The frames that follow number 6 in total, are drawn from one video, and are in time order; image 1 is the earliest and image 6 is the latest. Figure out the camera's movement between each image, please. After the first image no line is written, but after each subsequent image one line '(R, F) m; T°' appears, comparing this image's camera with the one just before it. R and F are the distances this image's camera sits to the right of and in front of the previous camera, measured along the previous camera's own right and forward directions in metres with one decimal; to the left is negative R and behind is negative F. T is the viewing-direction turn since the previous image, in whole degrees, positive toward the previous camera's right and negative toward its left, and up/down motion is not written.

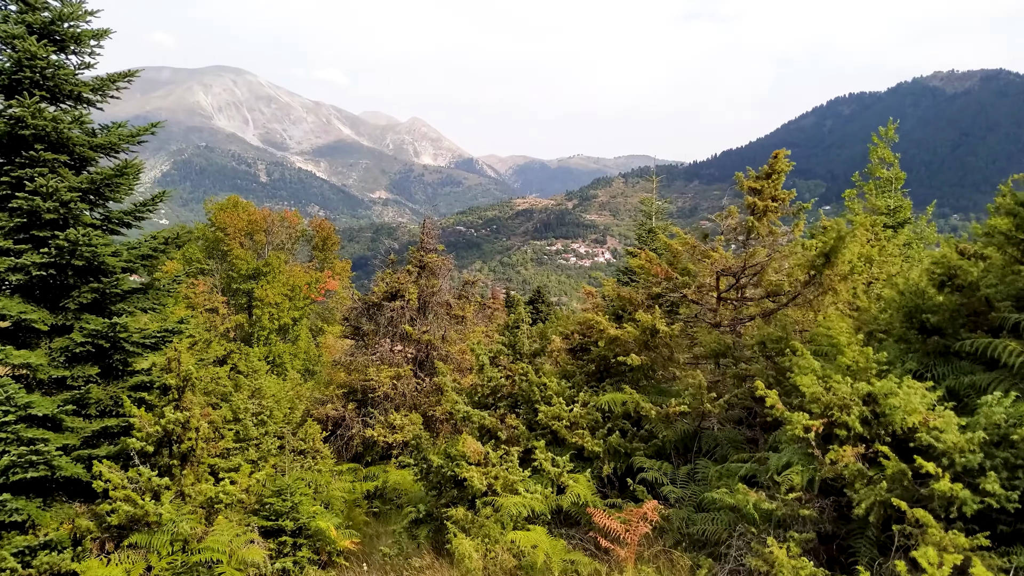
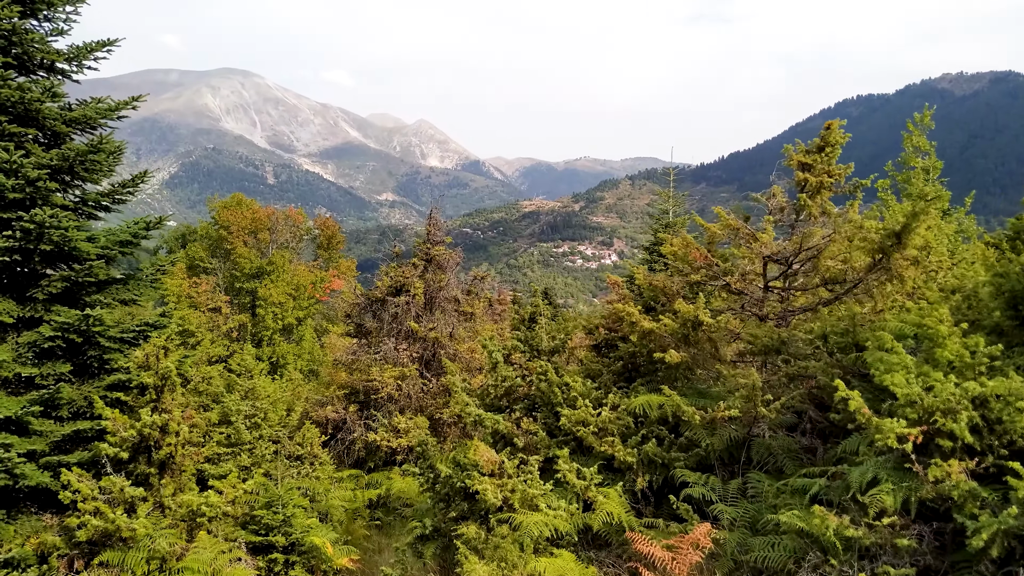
(-0.1, +1.1) m; 0°
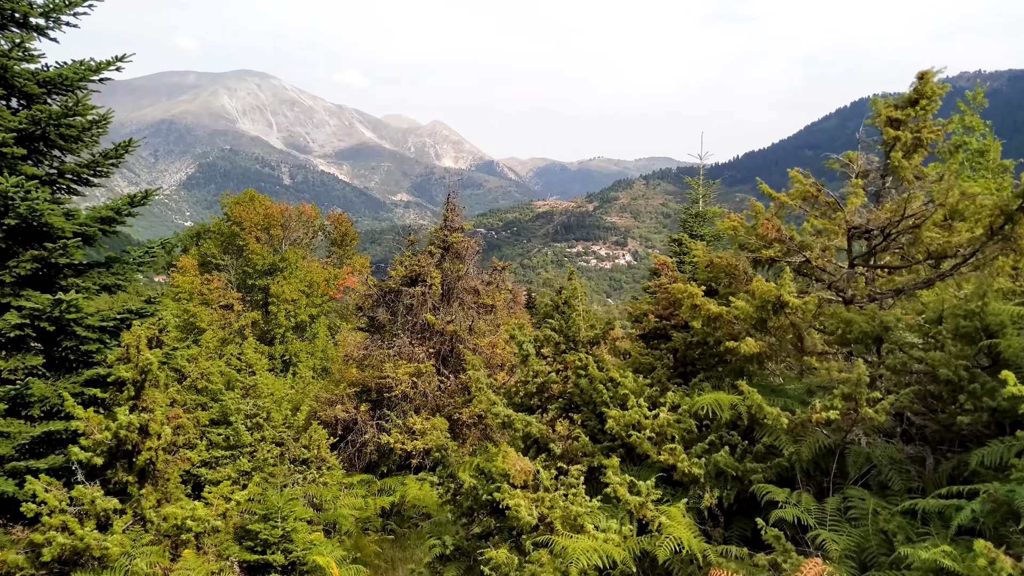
(-0.2, +1.3) m; -1°
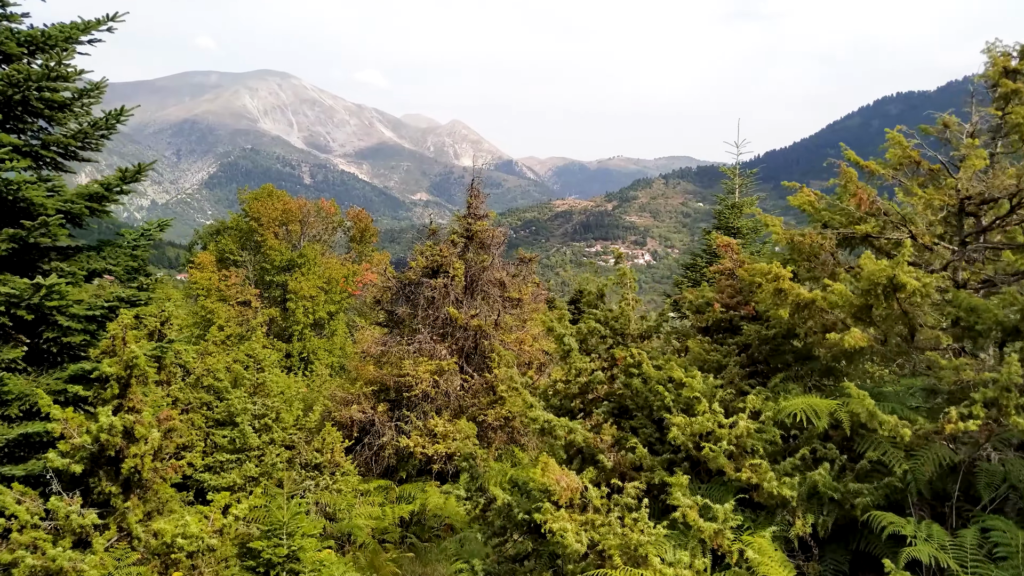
(-0.2, +1.1) m; -1°
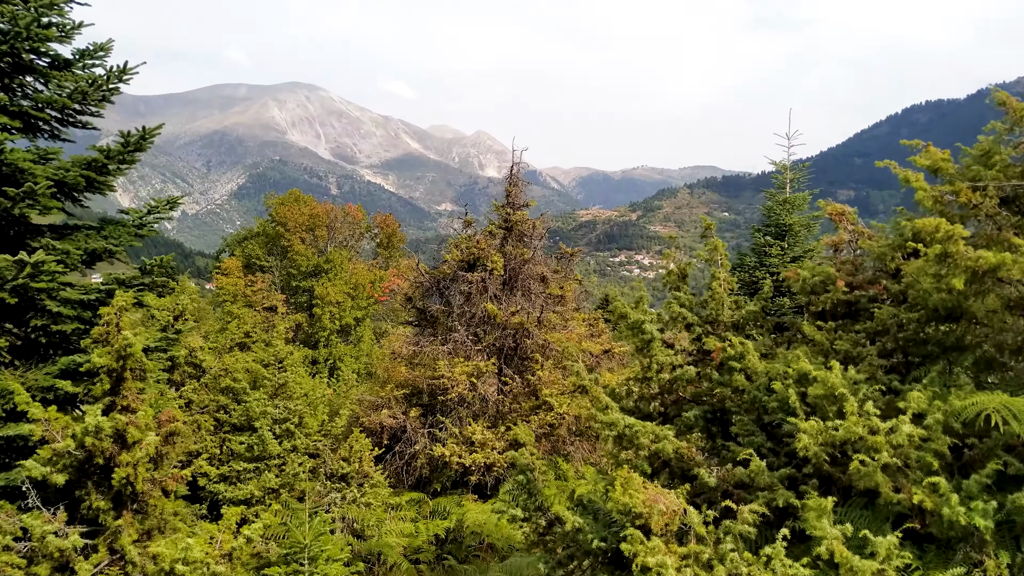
(-0.3, +1.2) m; -2°
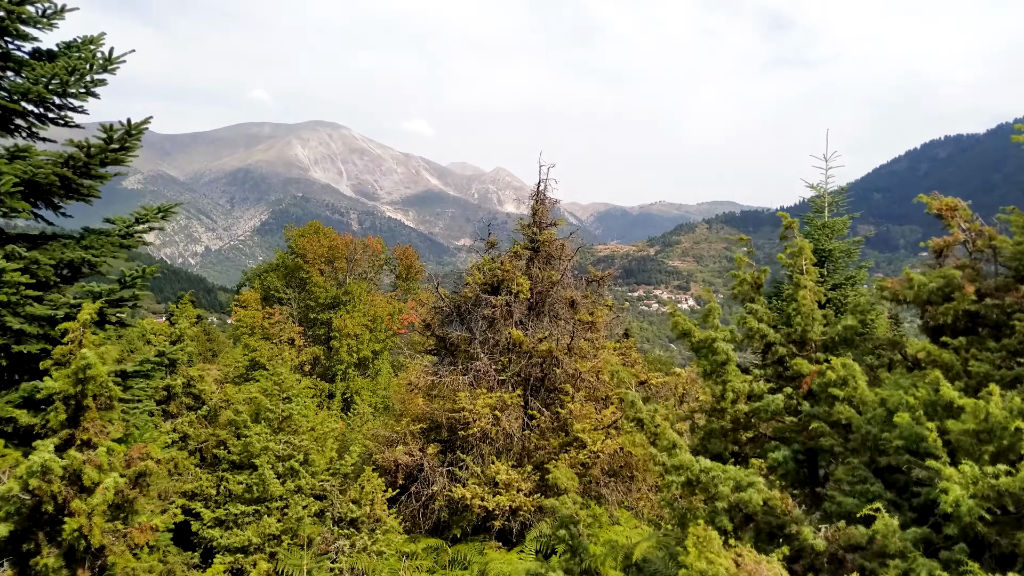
(-0.1, +1.0) m; -1°
